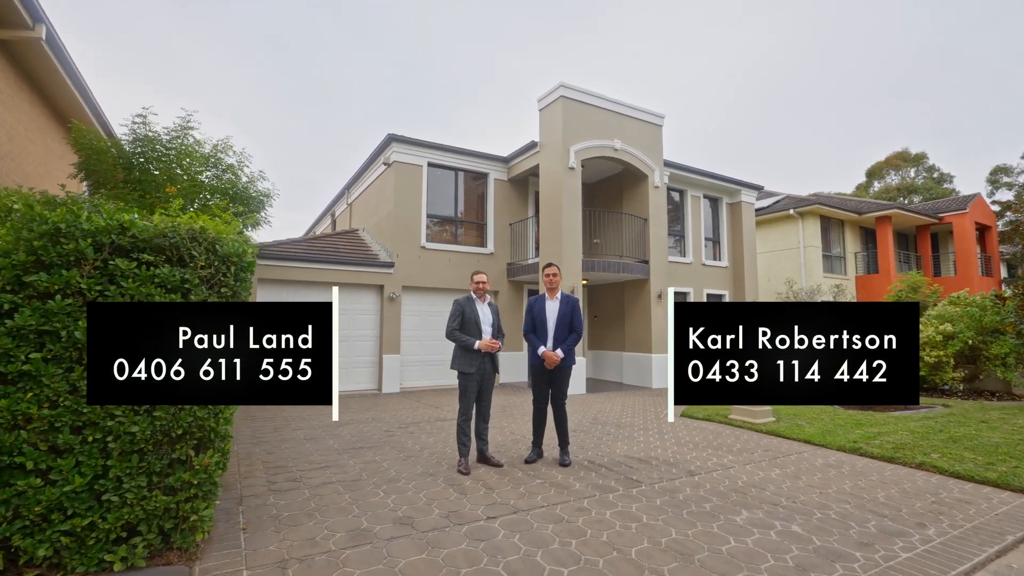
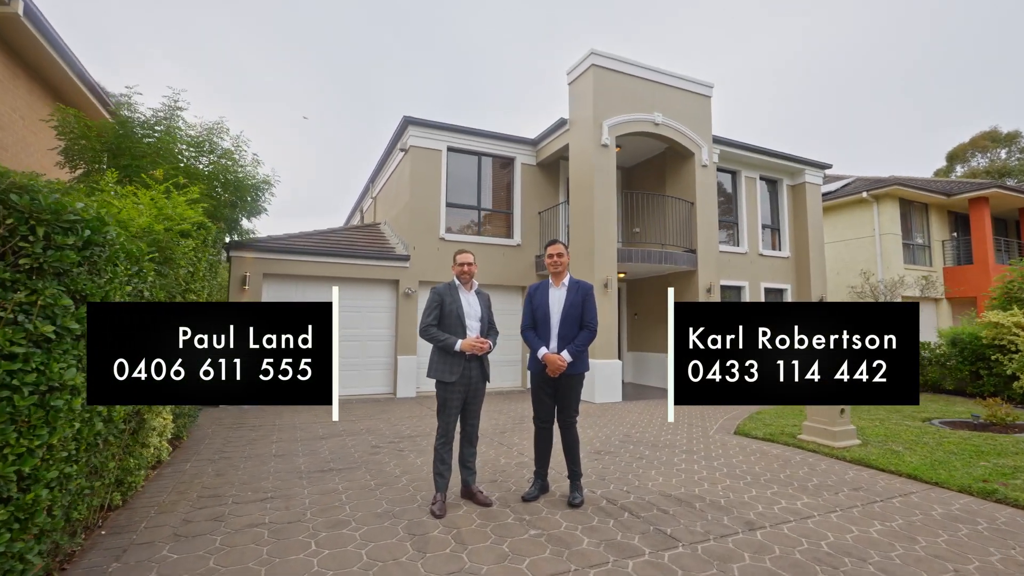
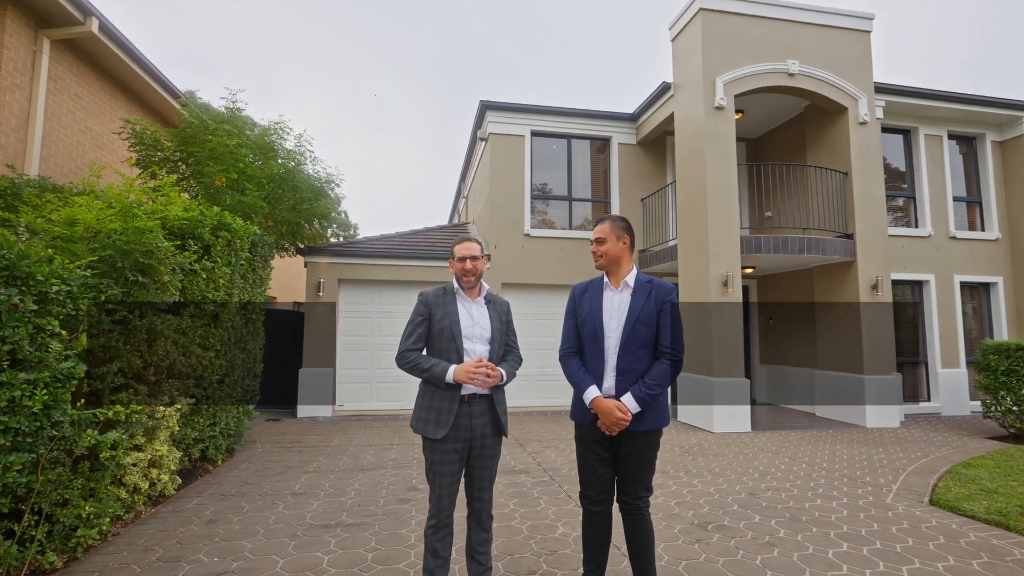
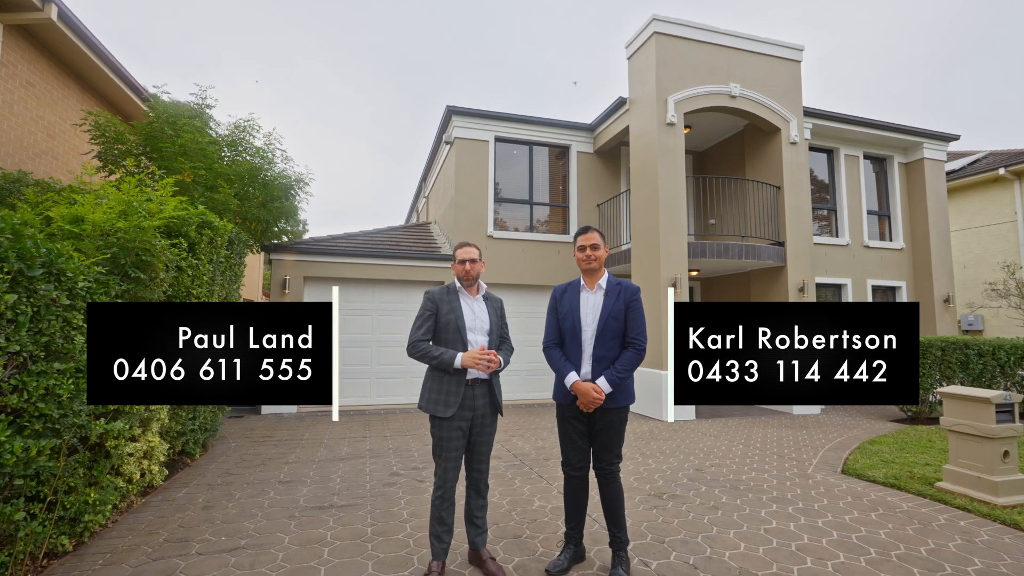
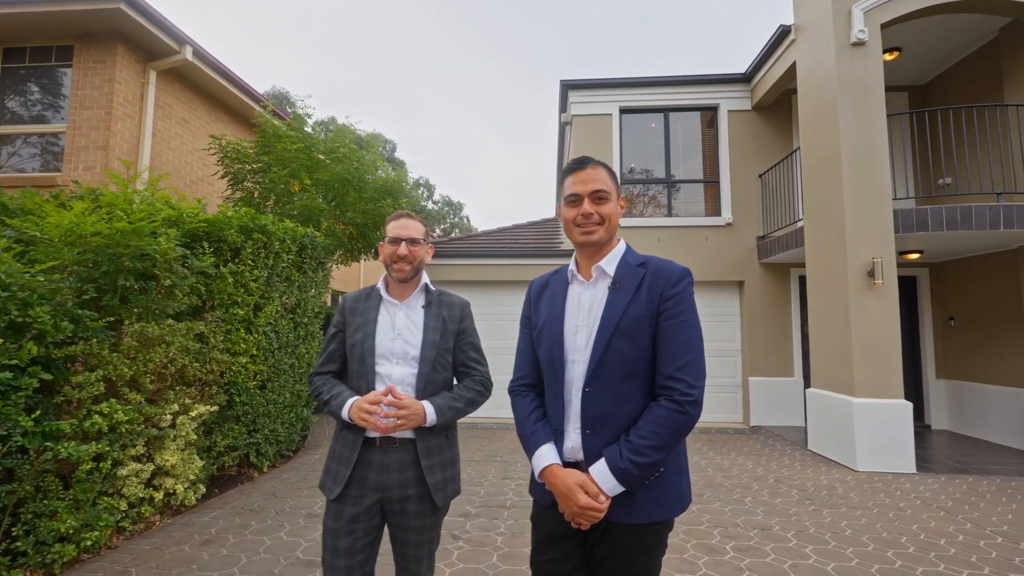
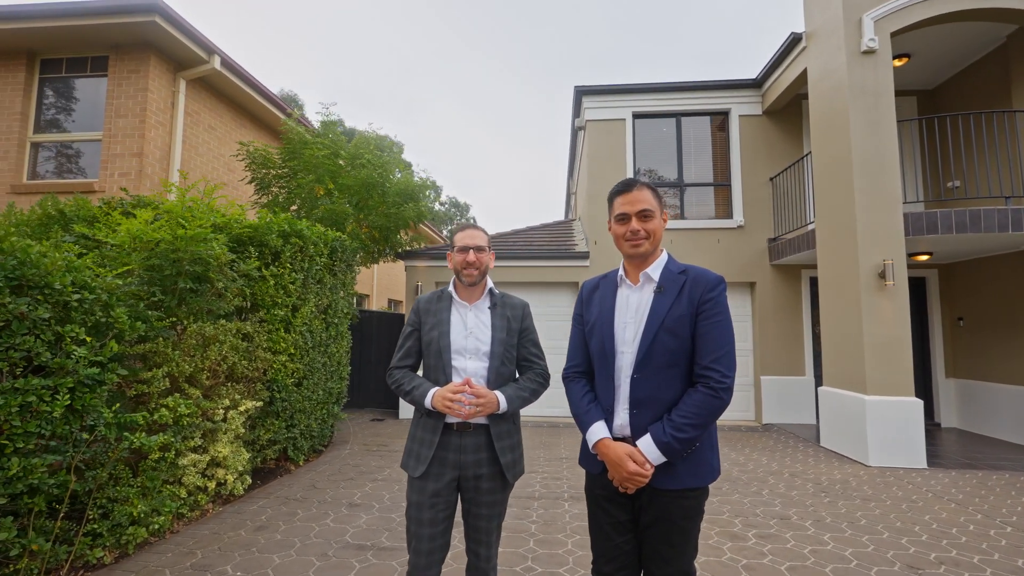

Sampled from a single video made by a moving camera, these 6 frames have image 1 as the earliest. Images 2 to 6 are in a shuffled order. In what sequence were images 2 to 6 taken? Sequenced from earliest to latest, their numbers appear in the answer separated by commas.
2, 4, 3, 6, 5
